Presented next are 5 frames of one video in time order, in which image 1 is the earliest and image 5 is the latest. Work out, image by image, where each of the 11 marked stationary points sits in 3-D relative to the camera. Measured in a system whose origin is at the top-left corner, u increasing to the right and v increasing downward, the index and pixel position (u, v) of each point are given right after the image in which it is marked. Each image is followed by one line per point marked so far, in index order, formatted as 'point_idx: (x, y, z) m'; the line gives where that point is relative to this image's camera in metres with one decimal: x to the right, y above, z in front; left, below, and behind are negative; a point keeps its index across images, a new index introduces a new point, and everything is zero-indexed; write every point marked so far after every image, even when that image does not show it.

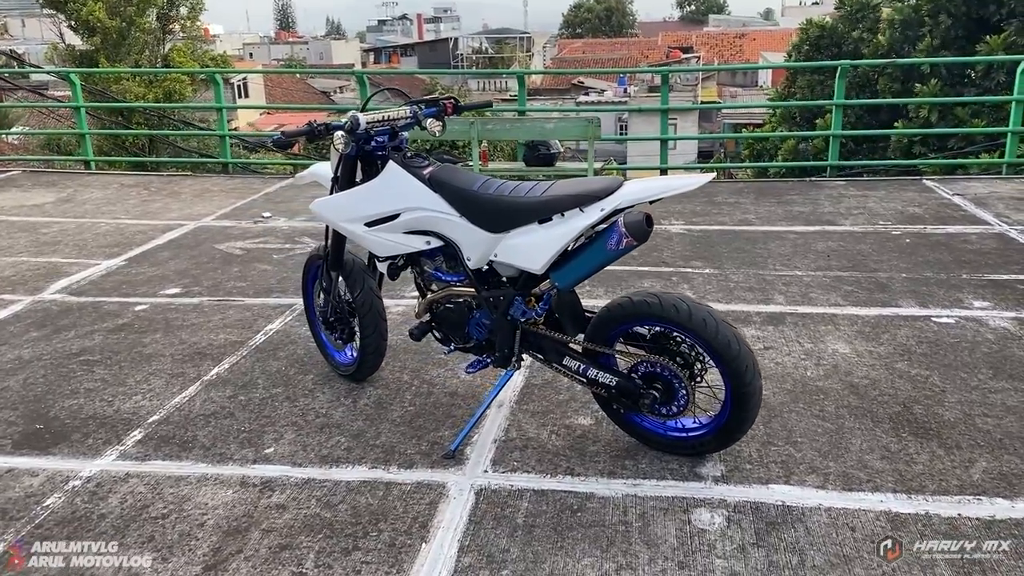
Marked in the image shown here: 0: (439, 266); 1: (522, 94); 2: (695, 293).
0: (-0.3, +0.1, +3.6) m
1: (+0.1, +2.1, +10.0) m
2: (+1.1, 0.0, +5.7) m
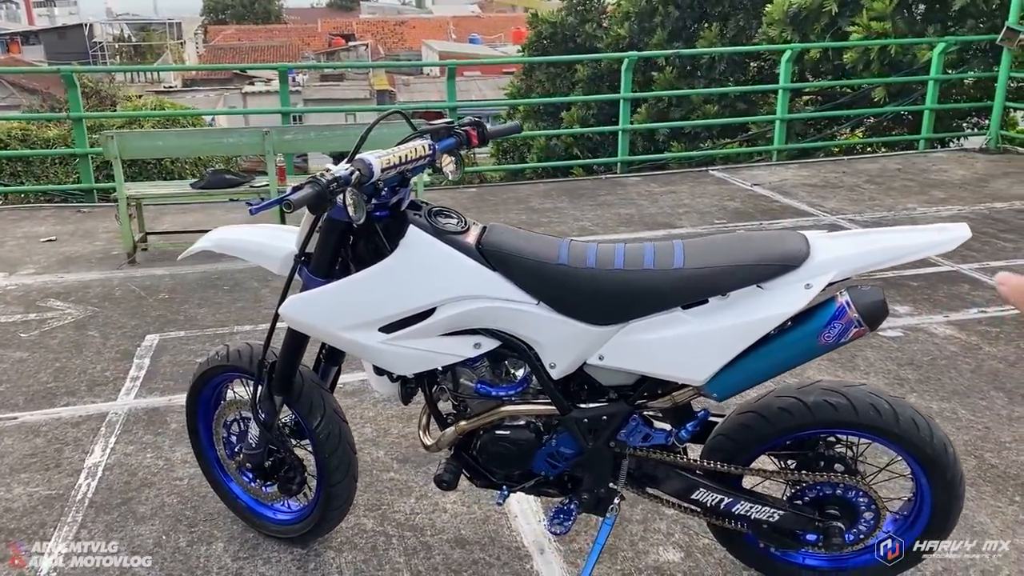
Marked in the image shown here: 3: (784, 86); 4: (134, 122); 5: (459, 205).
0: (-0.1, -0.2, +2.4) m
1: (-2.1, +1.8, +8.4) m
2: (+0.5, -0.2, +4.8) m
3: (+2.9, +2.2, +9.6) m
4: (-5.0, +2.2, +11.9) m
5: (-0.5, +0.7, +7.8) m
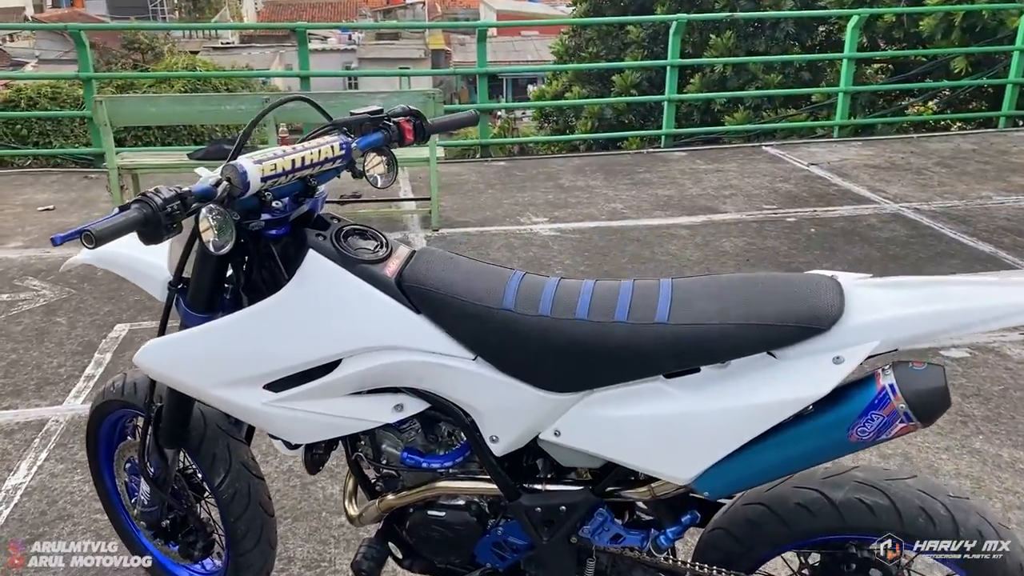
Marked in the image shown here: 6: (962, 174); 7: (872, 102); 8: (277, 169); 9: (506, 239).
0: (-0.2, -0.3, +1.9) m
1: (-1.8, +2.0, +7.9) m
2: (+0.5, -0.2, +4.2) m
3: (+3.3, +2.3, +8.7) m
4: (-4.5, +2.6, +11.5) m
5: (-0.2, +0.9, +7.2) m
6: (+3.6, +0.9, +7.2) m
7: (+4.2, +2.2, +10.4) m
8: (-0.4, +0.2, +1.6) m
9: (0.0, +0.3, +5.7) m
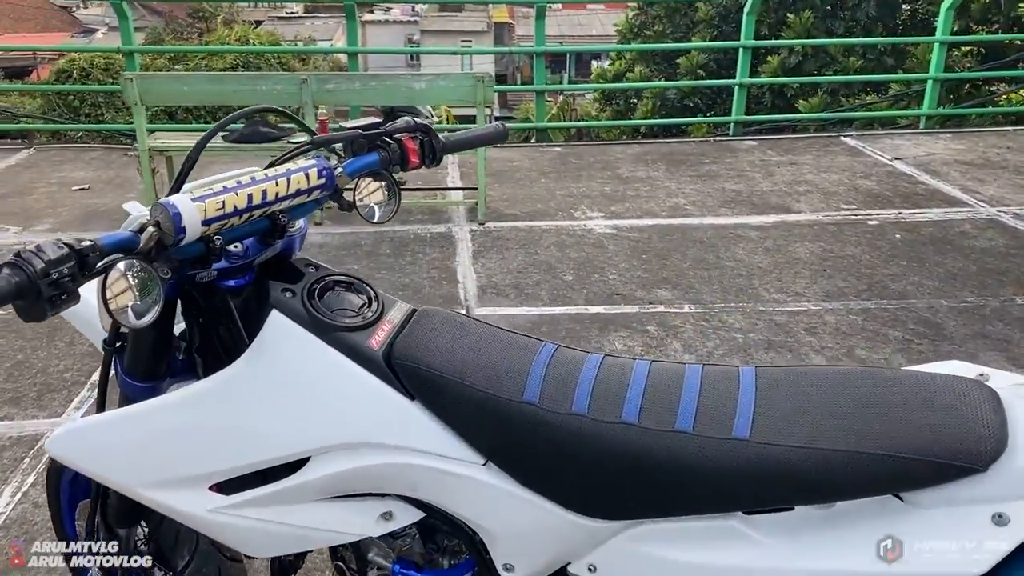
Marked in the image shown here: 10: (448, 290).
0: (-0.2, -0.4, +1.5) m
1: (-1.3, +2.1, +7.5) m
2: (+0.7, -0.3, +3.8) m
3: (+3.8, +2.2, +8.0) m
4: (-3.7, +2.9, +11.3) m
5: (+0.2, +0.9, +6.8) m
6: (+4.0, +0.8, +6.5) m
7: (+4.8, +2.1, +9.6) m
8: (-0.4, +0.1, +1.2) m
9: (+0.3, +0.3, +5.3) m
10: (-0.3, 0.0, +4.4) m
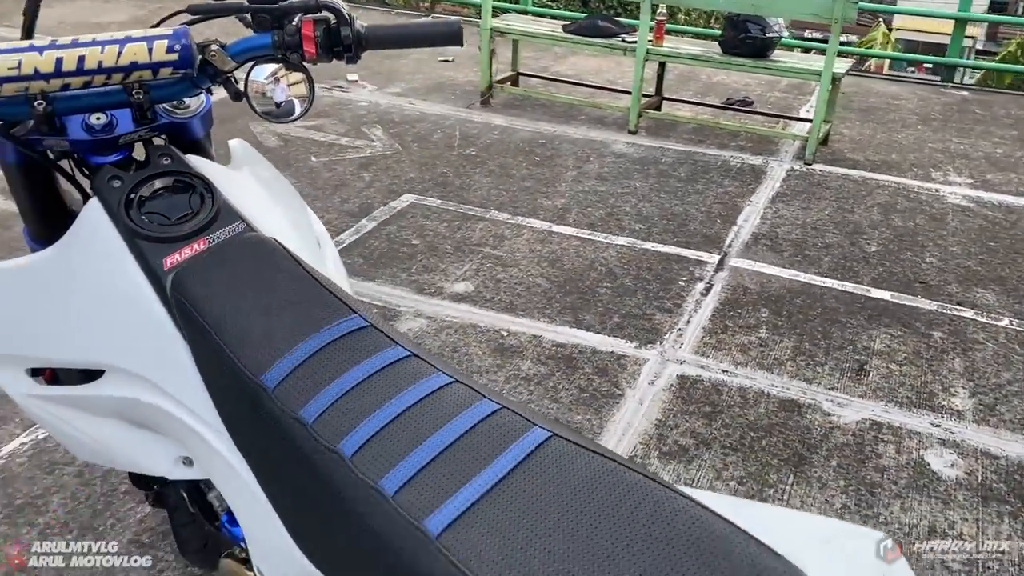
0: (-0.4, -0.3, +1.2) m
1: (+1.8, +2.7, +6.8) m
2: (+1.5, -0.3, +2.9) m
3: (+6.6, +1.5, +5.0) m
4: (+1.6, +4.2, +11.0) m
5: (+2.6, +1.1, +5.6) m
6: (+5.8, +0.1, +3.8) m
7: (+8.1, +1.3, +6.1) m
8: (-0.6, +0.3, +1.0) m
9: (+1.8, +0.4, +4.4) m
10: (+0.9, +0.3, +3.9) m
